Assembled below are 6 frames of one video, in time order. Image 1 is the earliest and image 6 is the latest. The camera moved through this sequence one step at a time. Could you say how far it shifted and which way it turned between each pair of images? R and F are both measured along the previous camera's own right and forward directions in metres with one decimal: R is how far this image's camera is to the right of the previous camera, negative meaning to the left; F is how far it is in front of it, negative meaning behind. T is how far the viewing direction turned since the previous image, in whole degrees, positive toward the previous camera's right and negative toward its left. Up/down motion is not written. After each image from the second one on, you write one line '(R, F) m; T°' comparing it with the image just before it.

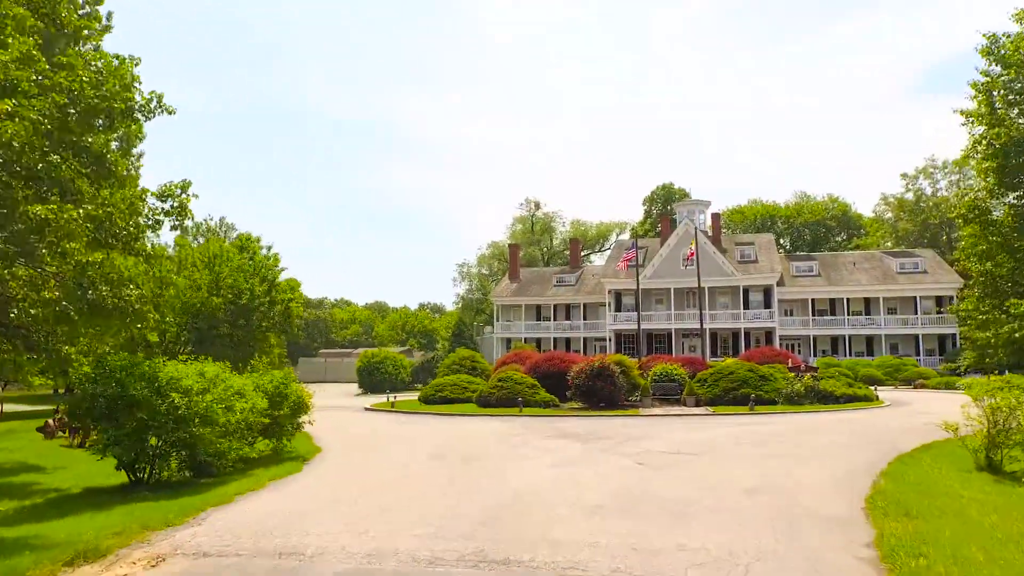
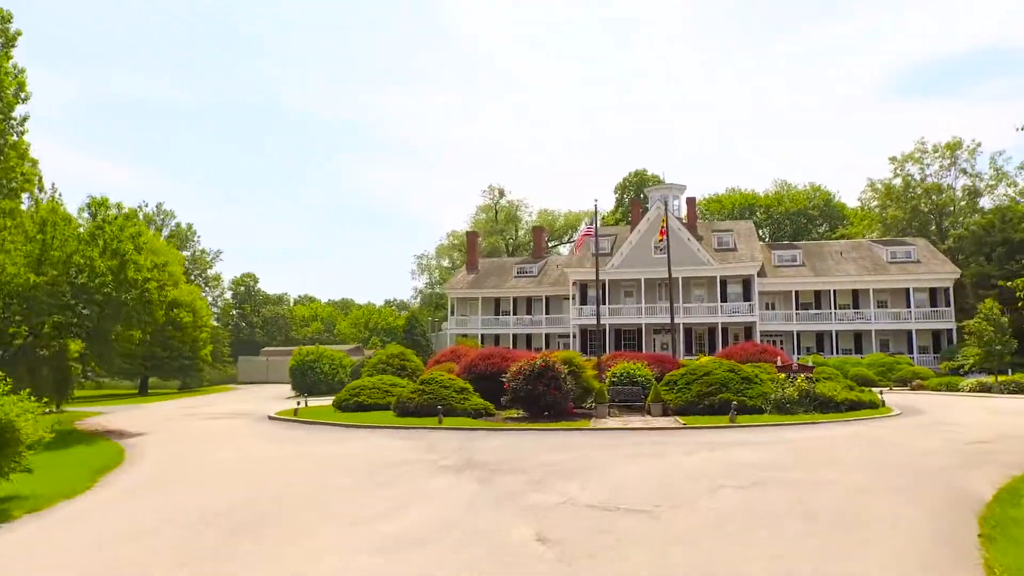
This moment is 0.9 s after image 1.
(+1.6, +4.2) m; +2°
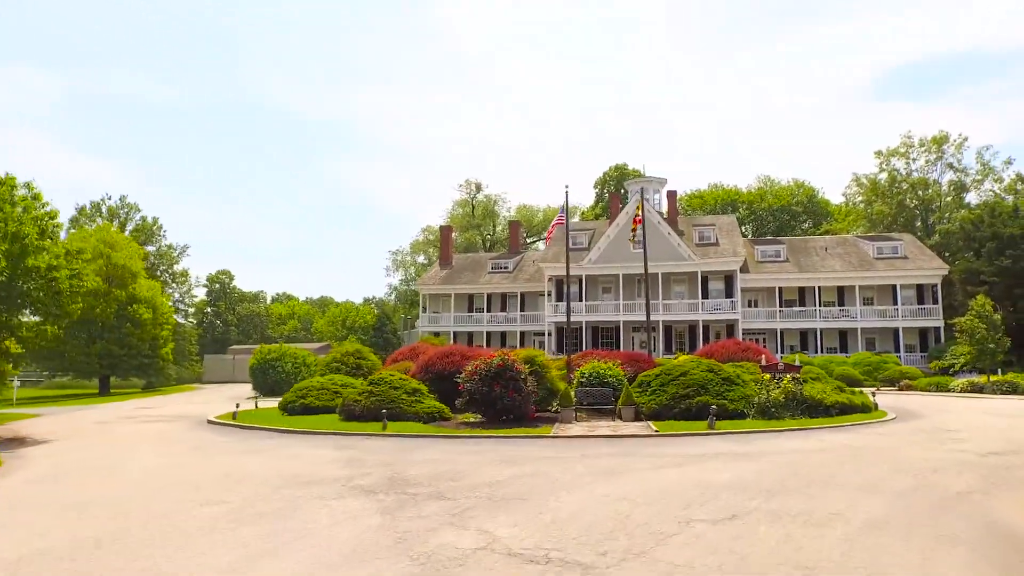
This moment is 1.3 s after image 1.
(+0.7, +1.7) m; +1°
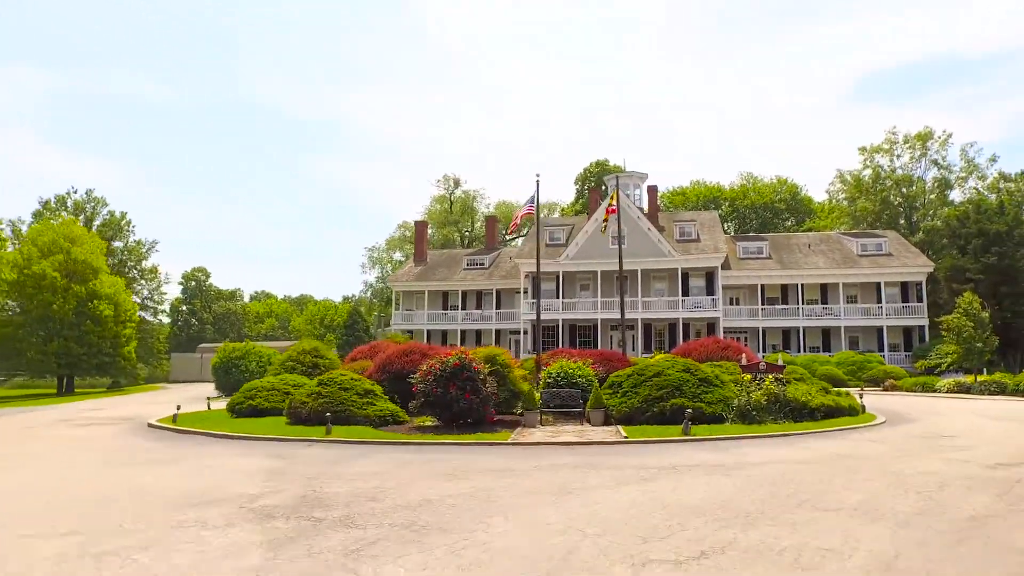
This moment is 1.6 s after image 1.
(+0.6, +1.2) m; +1°
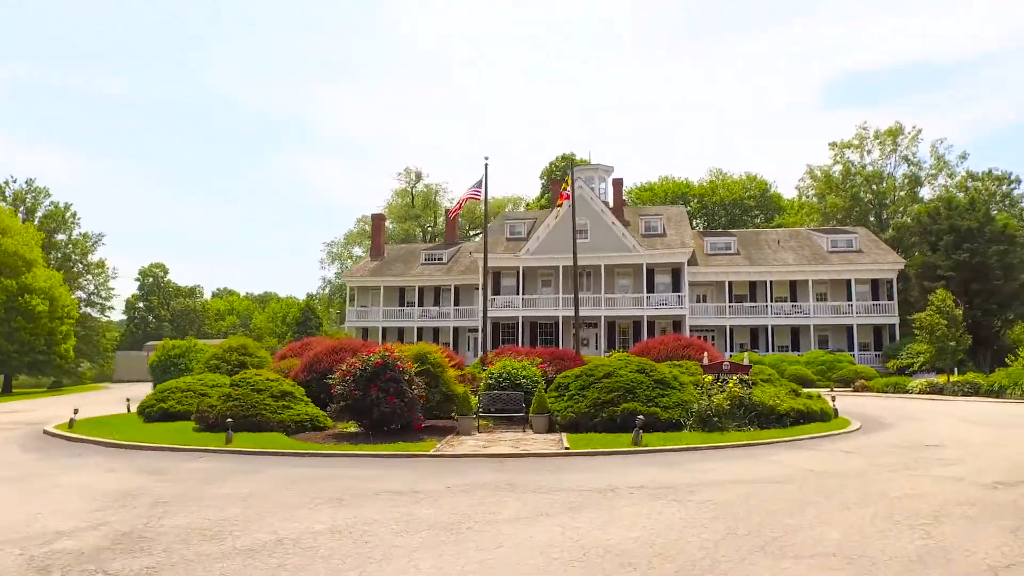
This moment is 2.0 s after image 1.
(+0.8, +1.6) m; +2°
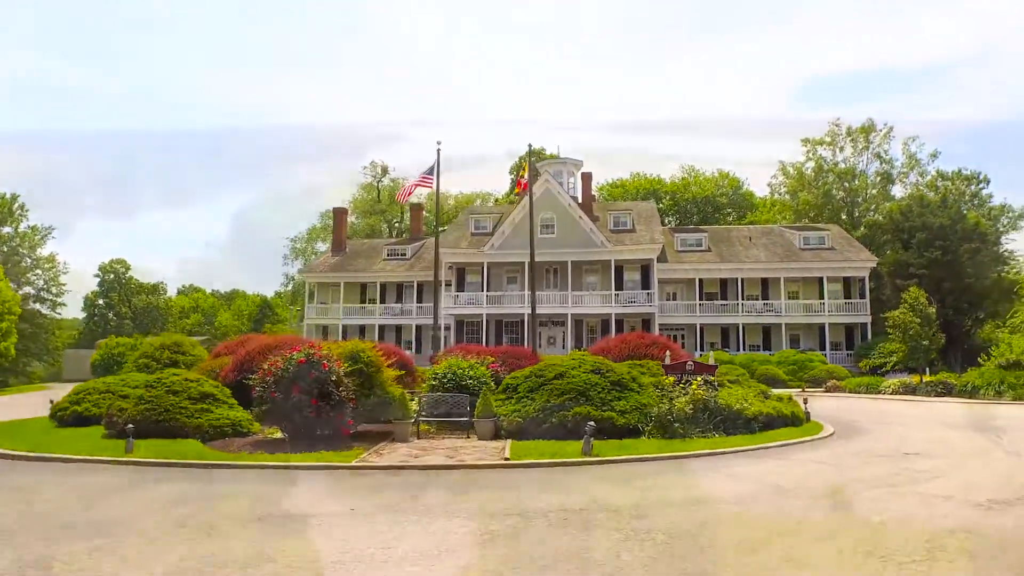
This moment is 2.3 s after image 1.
(+0.6, +1.2) m; +2°
